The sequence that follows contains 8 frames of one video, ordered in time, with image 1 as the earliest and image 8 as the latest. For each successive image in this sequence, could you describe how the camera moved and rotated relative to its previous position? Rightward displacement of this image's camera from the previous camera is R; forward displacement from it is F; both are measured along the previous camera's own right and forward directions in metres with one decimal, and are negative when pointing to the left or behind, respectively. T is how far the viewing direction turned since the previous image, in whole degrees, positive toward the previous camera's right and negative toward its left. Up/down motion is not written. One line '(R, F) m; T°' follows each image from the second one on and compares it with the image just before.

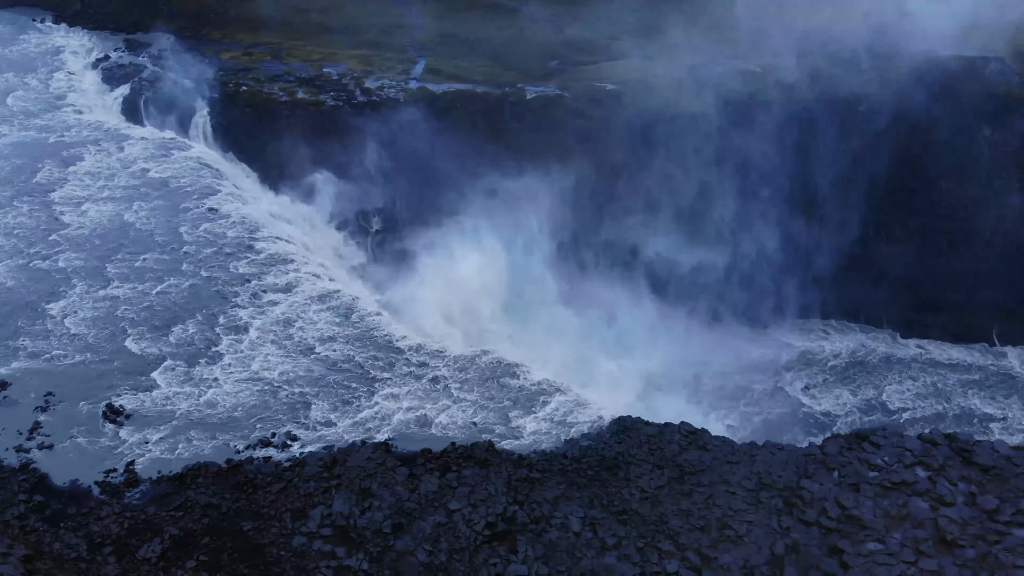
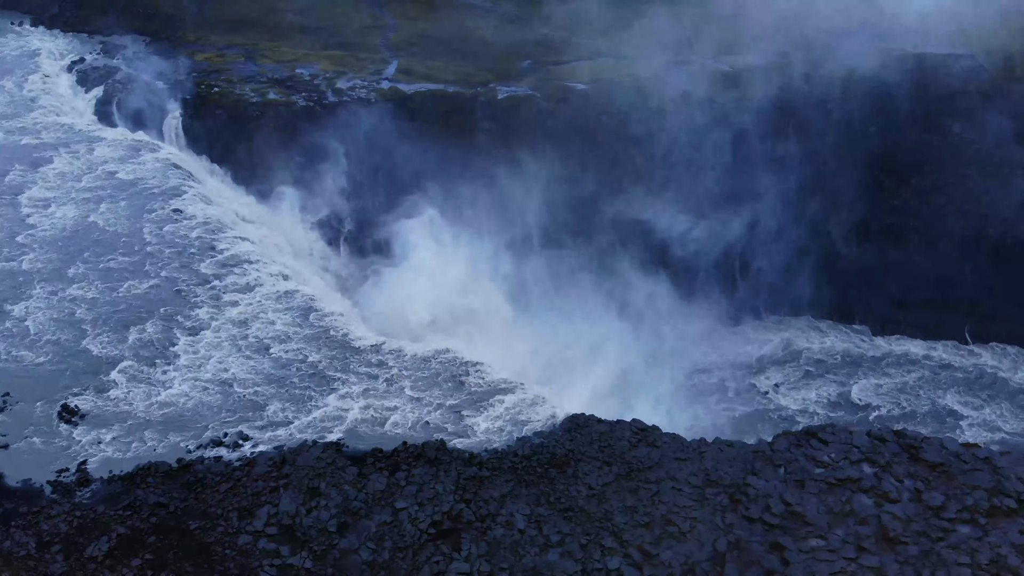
(+1.0, -0.1) m; 0°
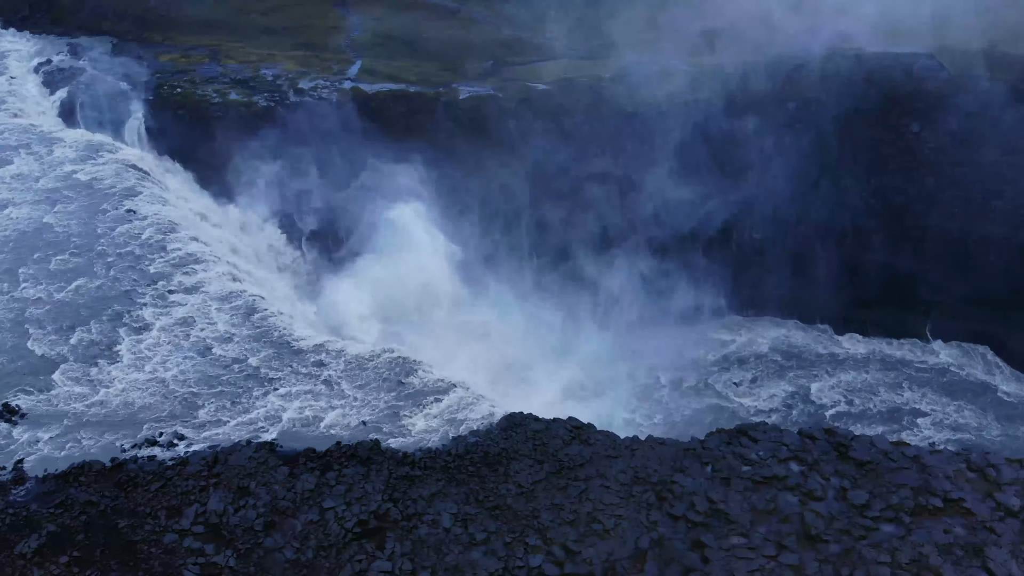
(+1.3, -0.1) m; 0°
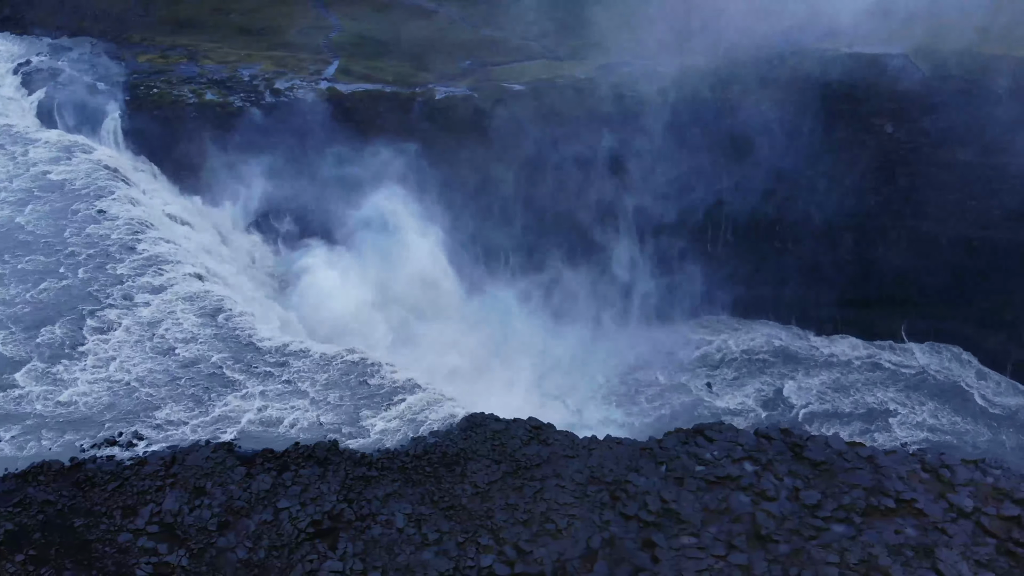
(+0.8, 0.0) m; 0°
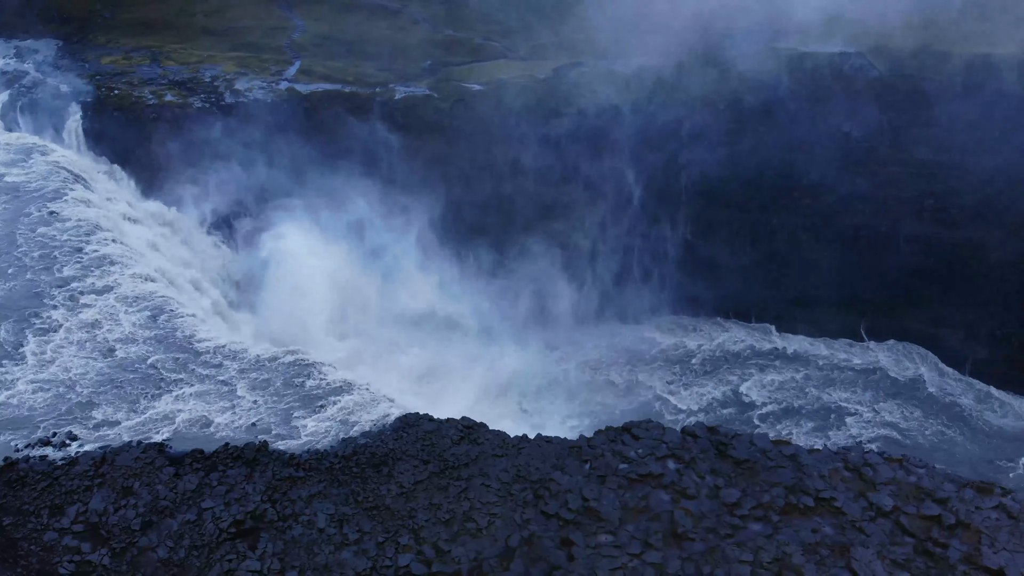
(+1.4, -0.1) m; 0°
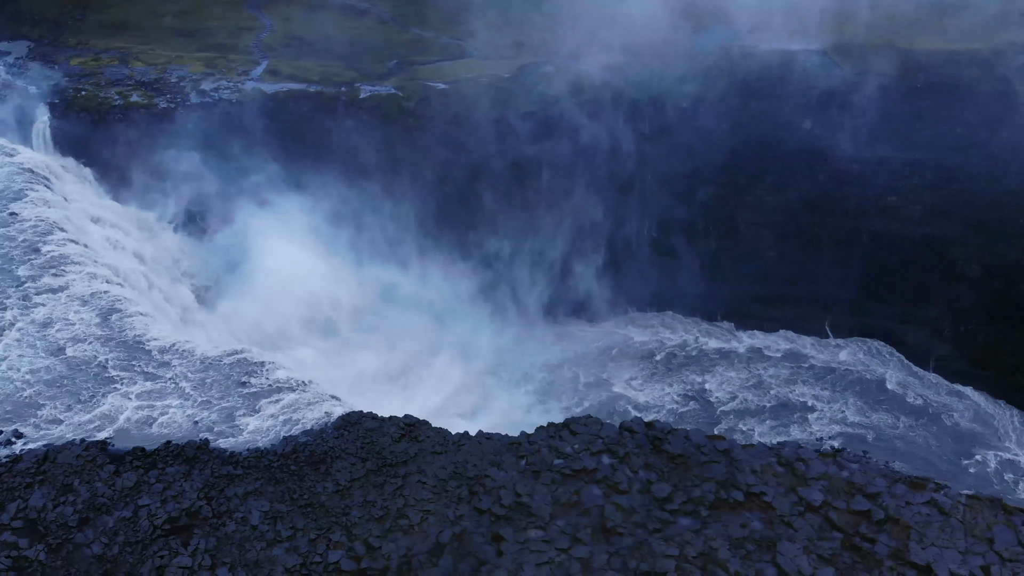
(+1.2, -0.1) m; 0°
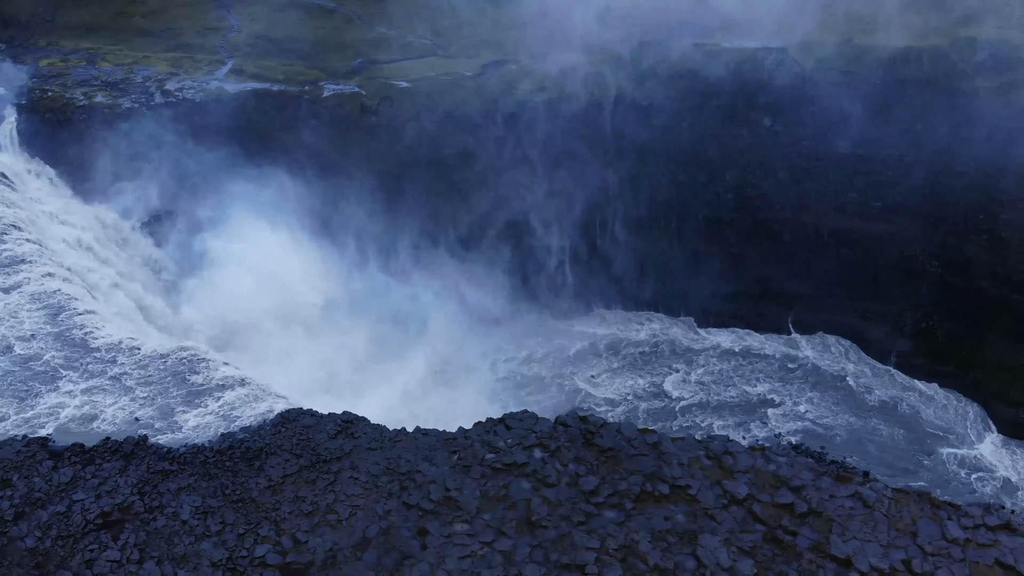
(+1.3, -0.2) m; 0°
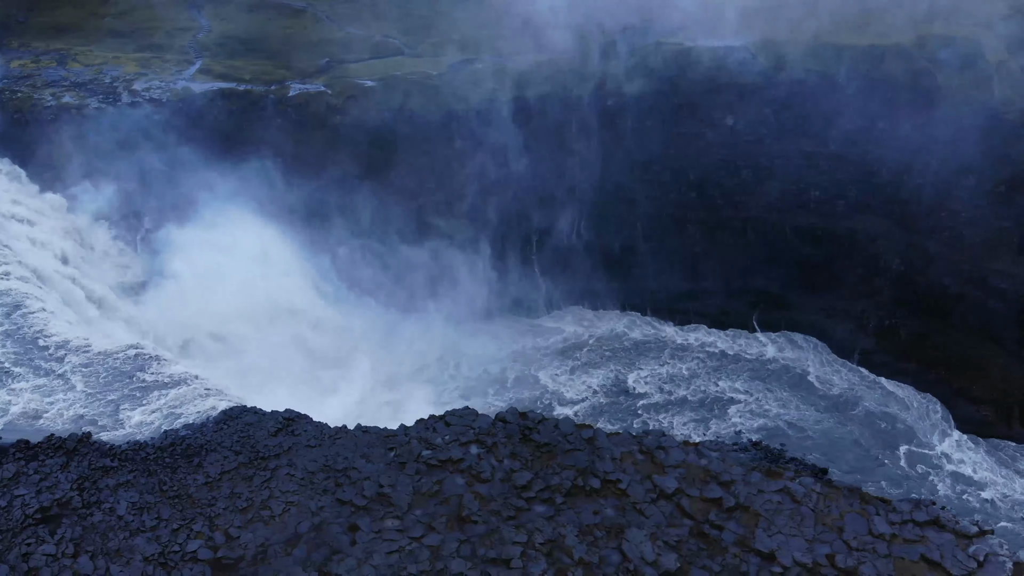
(+1.2, -0.2) m; 0°
